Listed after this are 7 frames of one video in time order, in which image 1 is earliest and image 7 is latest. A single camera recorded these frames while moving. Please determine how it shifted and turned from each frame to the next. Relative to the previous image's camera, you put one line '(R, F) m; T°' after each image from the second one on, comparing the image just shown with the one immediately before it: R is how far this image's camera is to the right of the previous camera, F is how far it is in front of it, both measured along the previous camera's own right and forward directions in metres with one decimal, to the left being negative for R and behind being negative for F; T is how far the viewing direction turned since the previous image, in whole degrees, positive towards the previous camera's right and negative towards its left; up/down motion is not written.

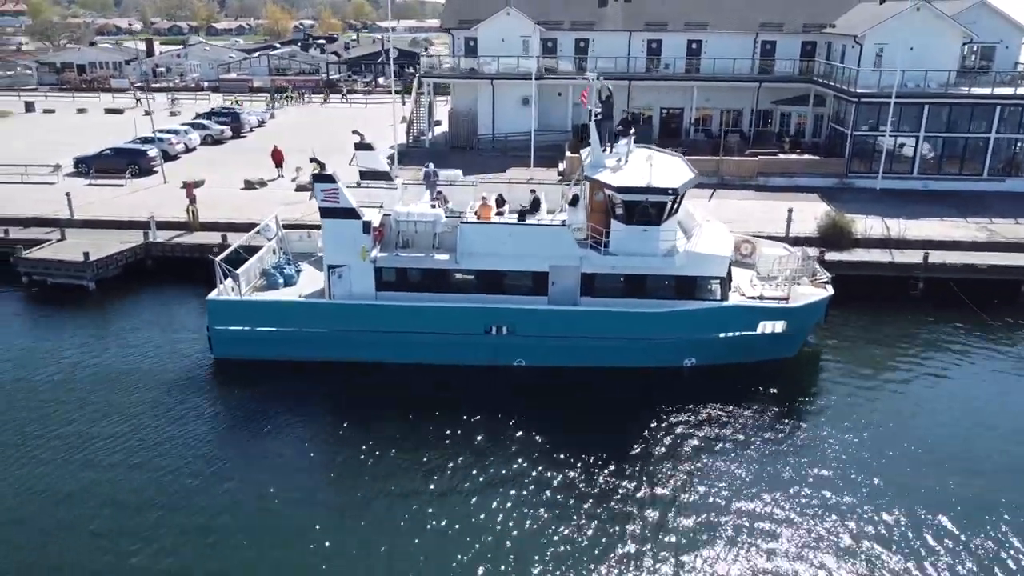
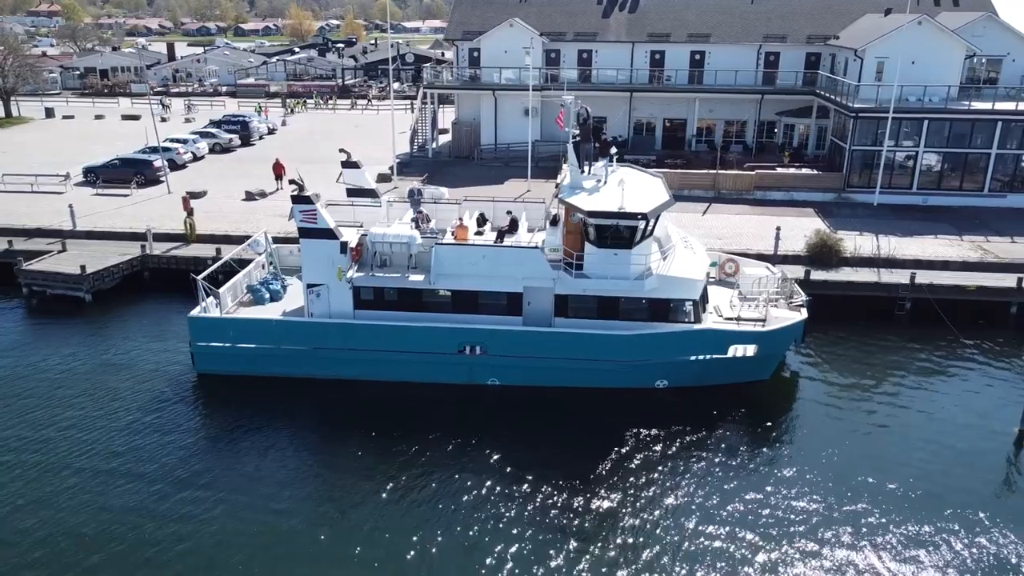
(+1.1, -0.2) m; -2°
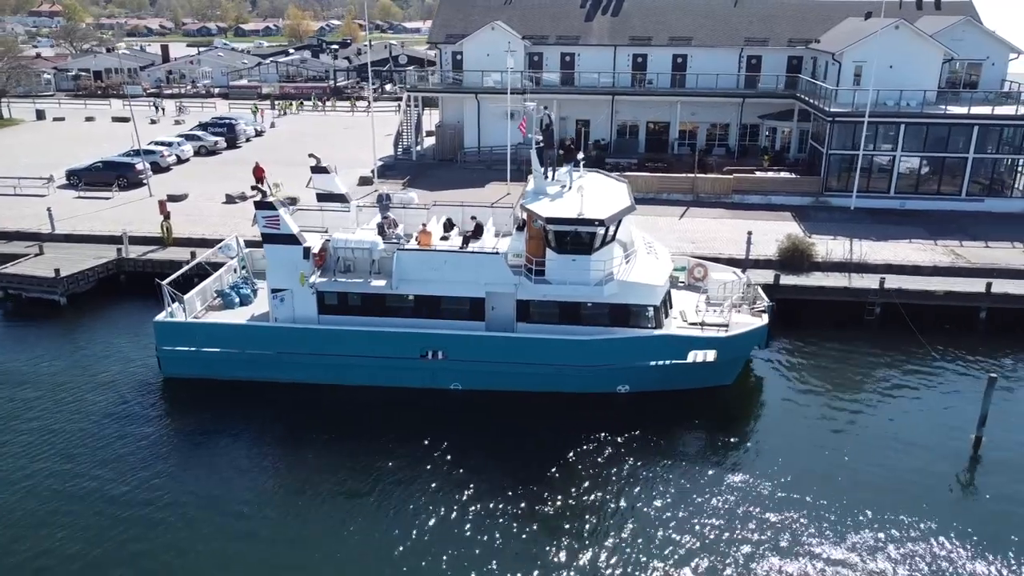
(+0.9, -0.1) m; 0°
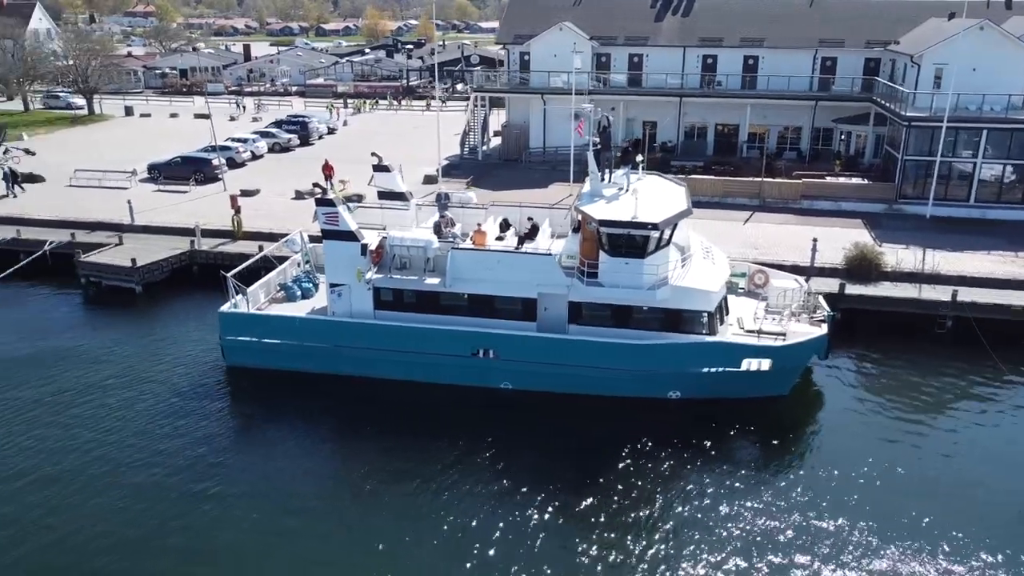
(+0.4, 0.0) m; -5°
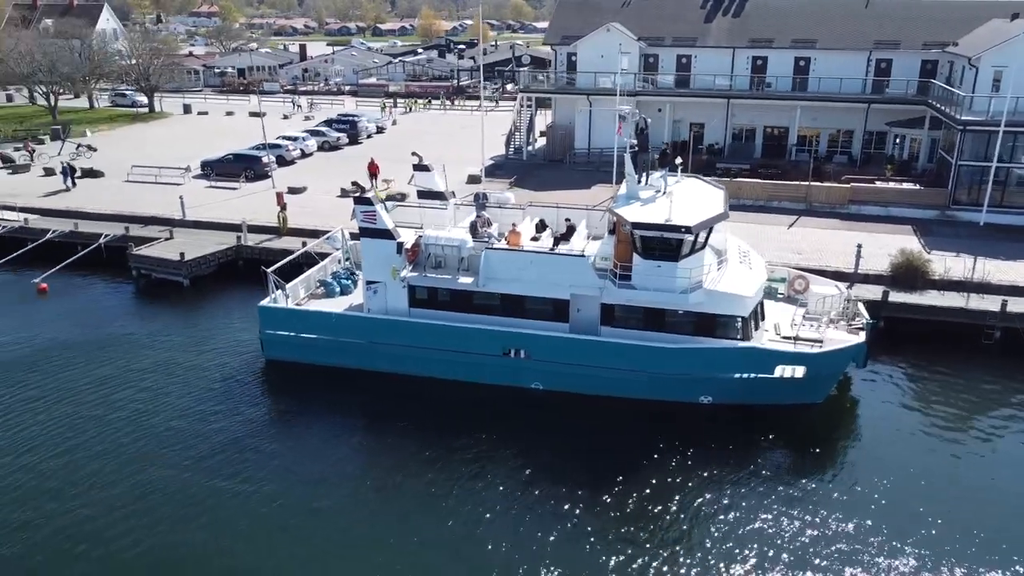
(+0.4, -0.1) m; -4°
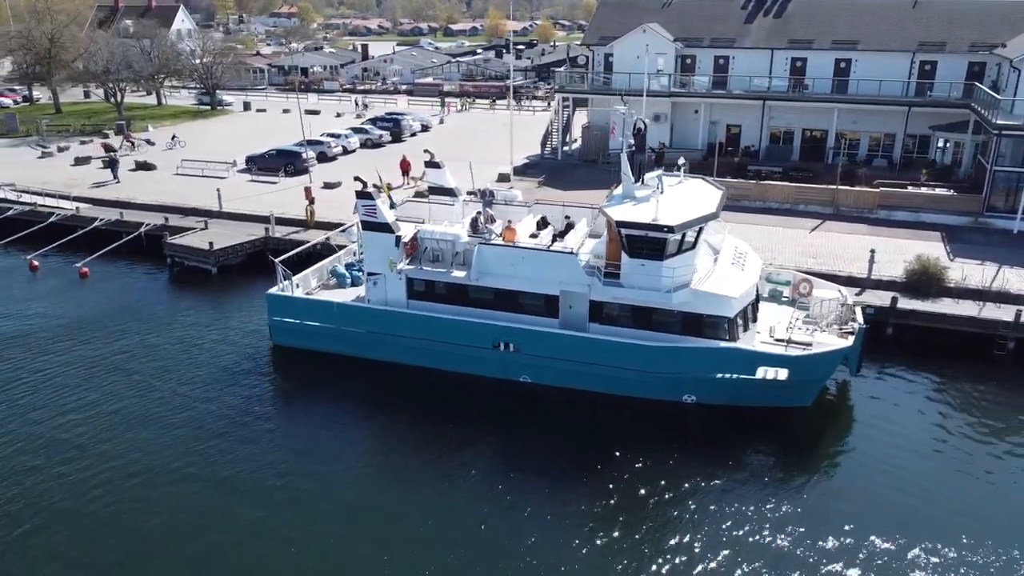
(+1.7, -0.4) m; -5°
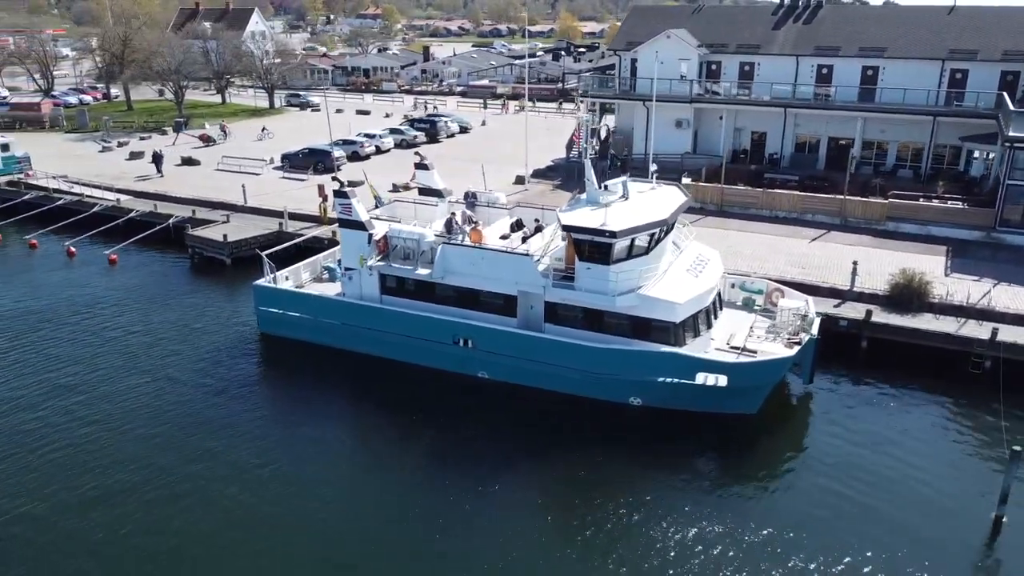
(+2.7, -0.6) m; -5°
